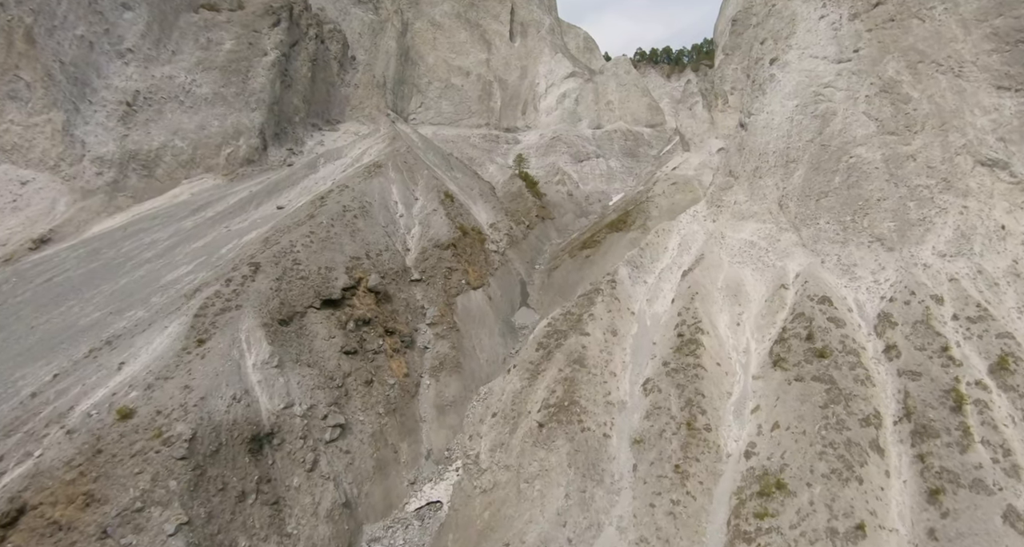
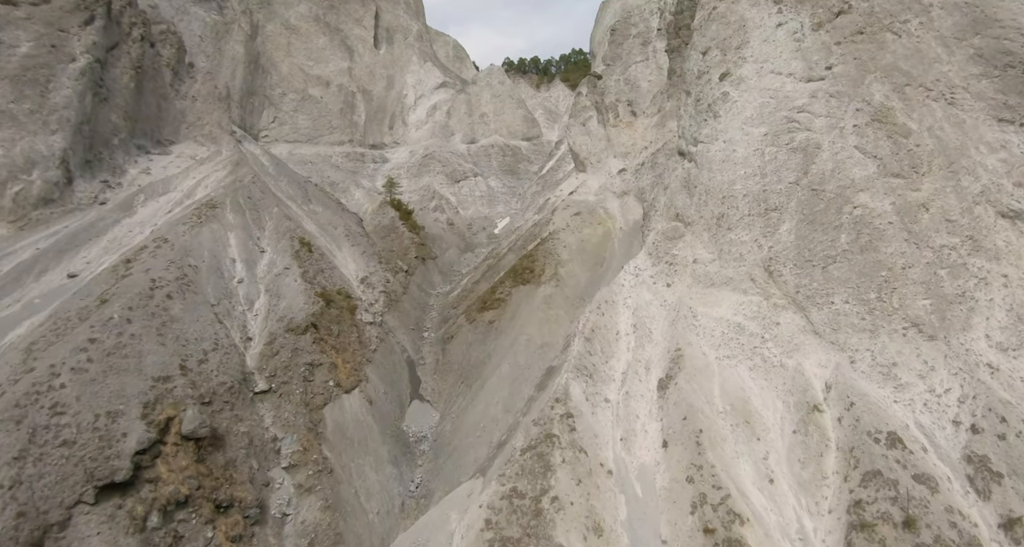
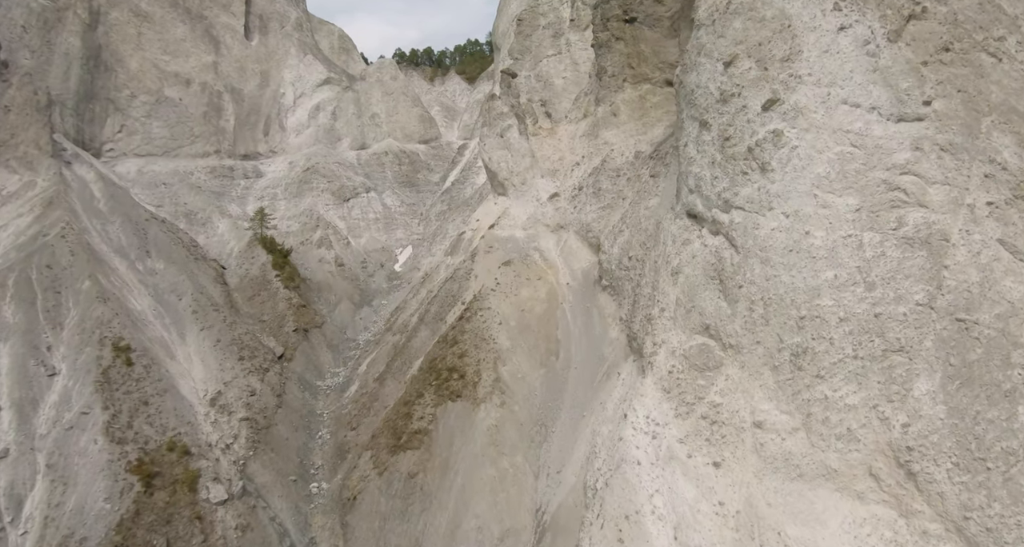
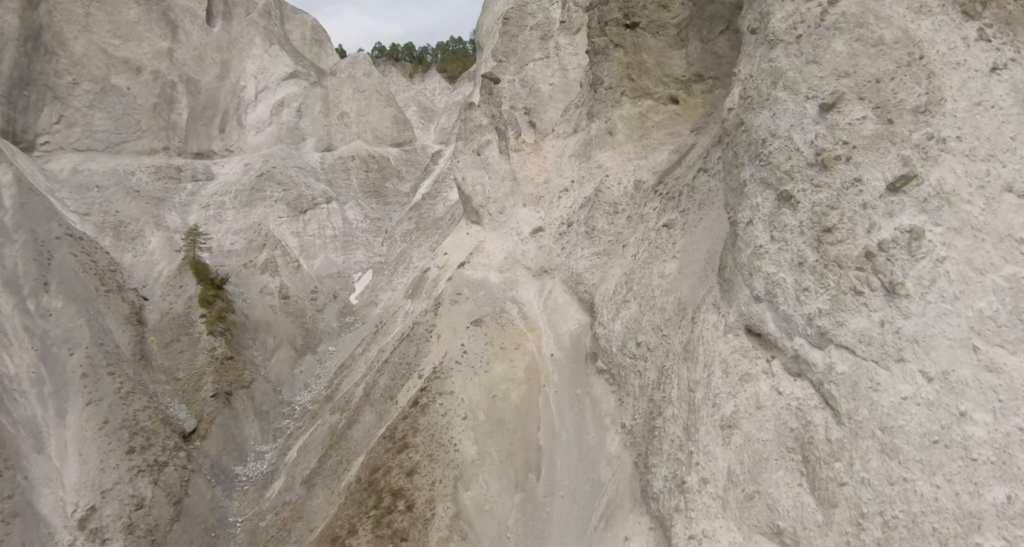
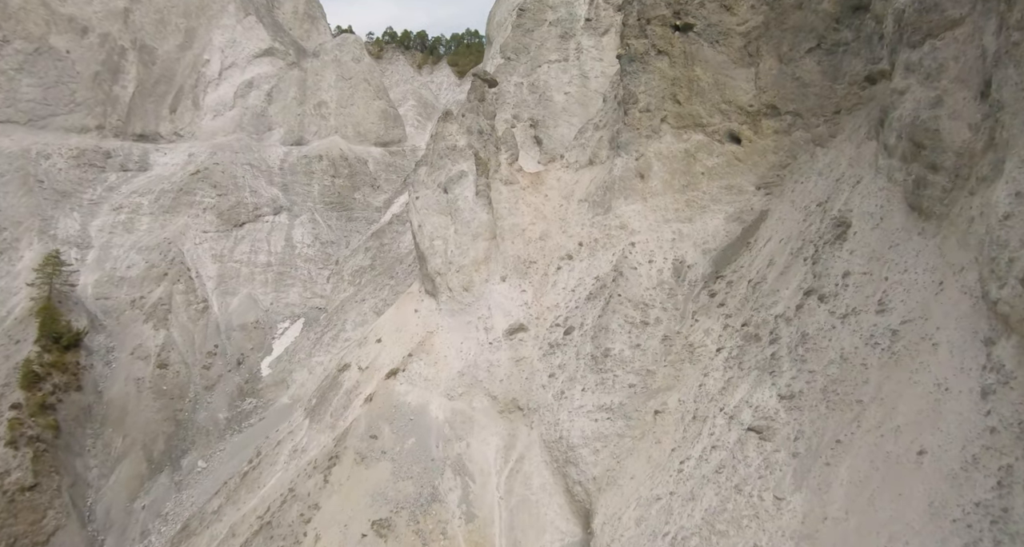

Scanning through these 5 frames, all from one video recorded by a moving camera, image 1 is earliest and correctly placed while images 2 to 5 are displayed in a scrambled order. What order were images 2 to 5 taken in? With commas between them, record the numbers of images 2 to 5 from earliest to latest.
2, 3, 4, 5
